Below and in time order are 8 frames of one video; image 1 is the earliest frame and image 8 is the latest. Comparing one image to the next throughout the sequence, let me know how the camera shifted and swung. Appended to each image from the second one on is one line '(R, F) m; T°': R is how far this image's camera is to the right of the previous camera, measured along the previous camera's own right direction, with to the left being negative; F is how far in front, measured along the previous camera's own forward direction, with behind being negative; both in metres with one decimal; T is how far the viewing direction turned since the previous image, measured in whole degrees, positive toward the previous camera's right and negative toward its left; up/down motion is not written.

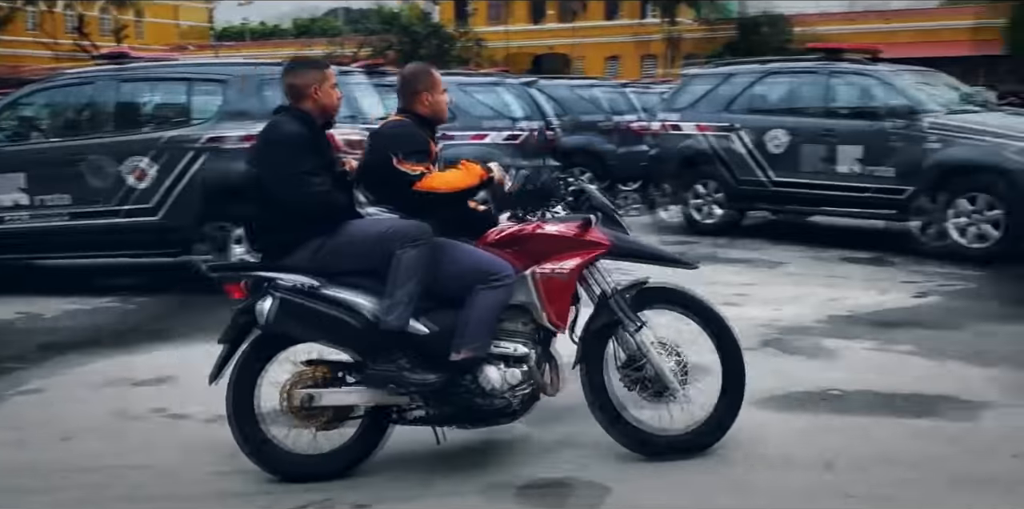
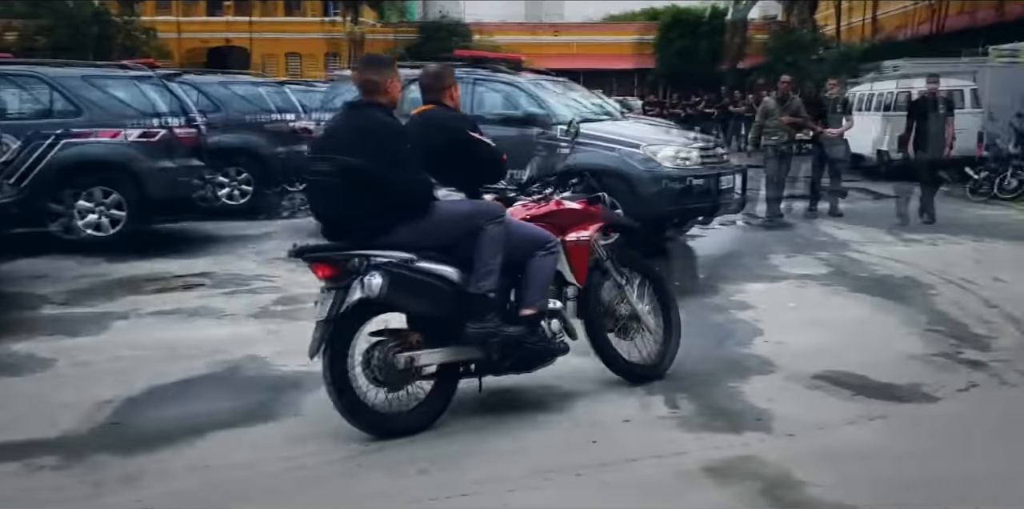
(+0.5, 0.0) m; +19°
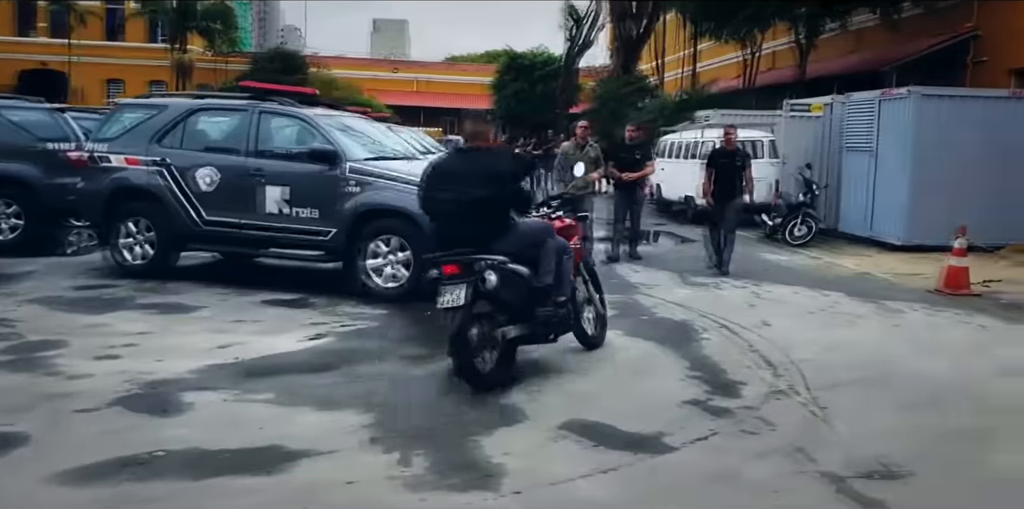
(+0.6, +0.2) m; +10°
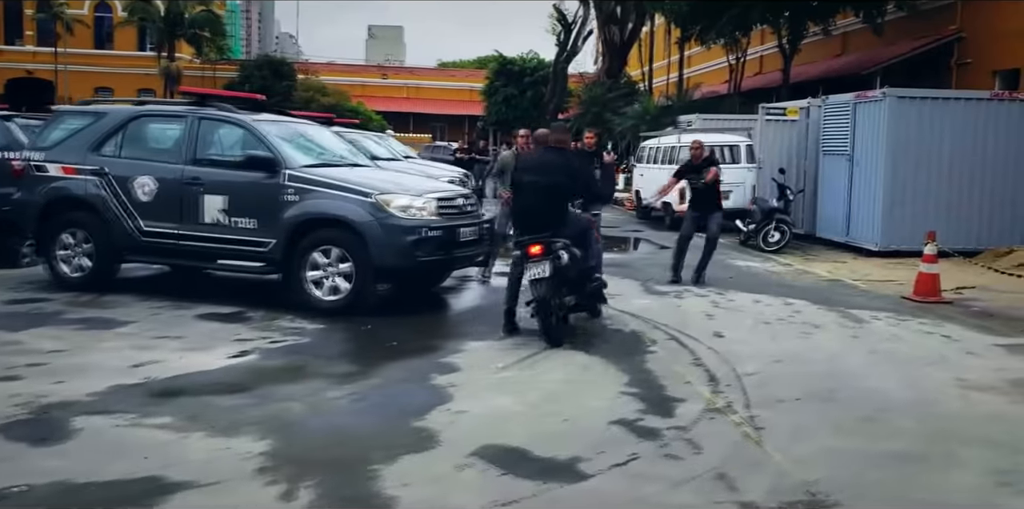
(+0.5, +0.4) m; 0°
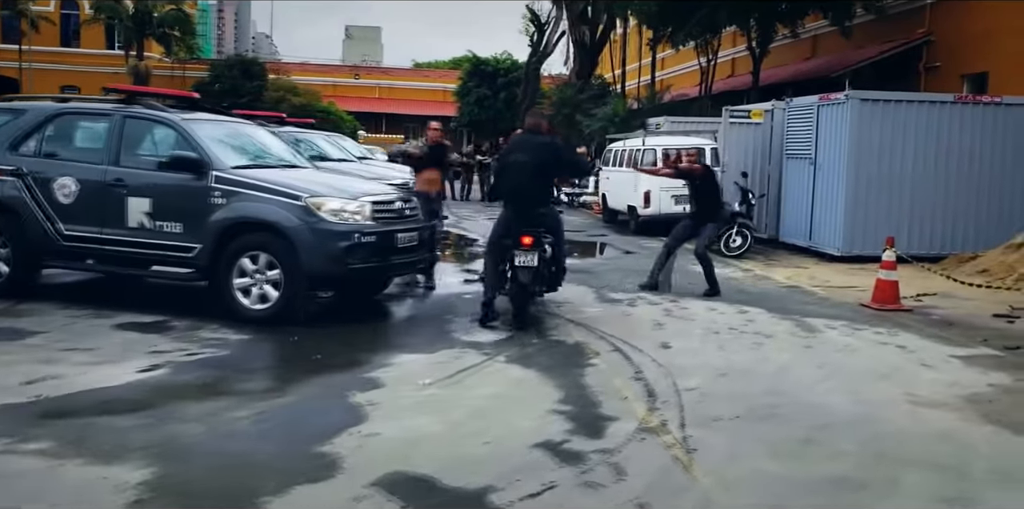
(+0.4, +0.4) m; +1°
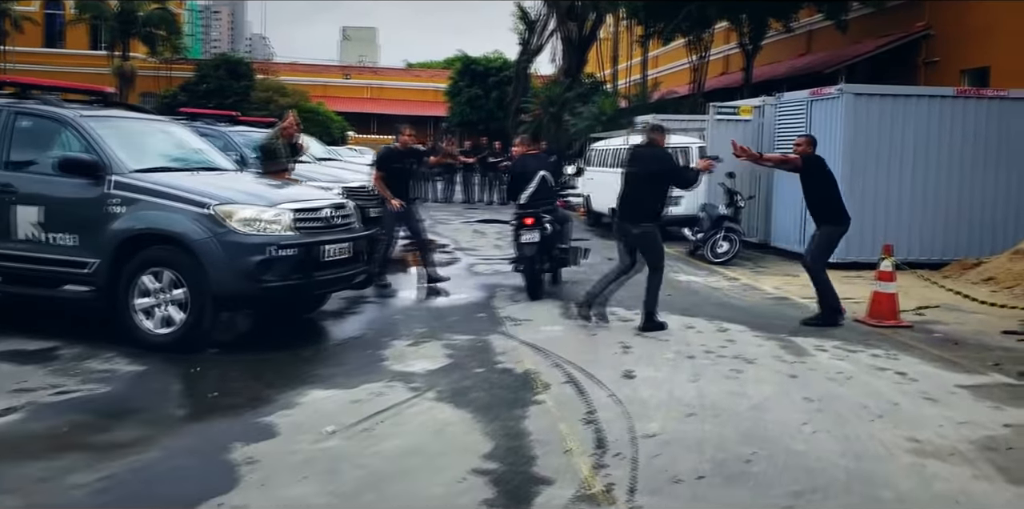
(+0.5, +1.1) m; 0°
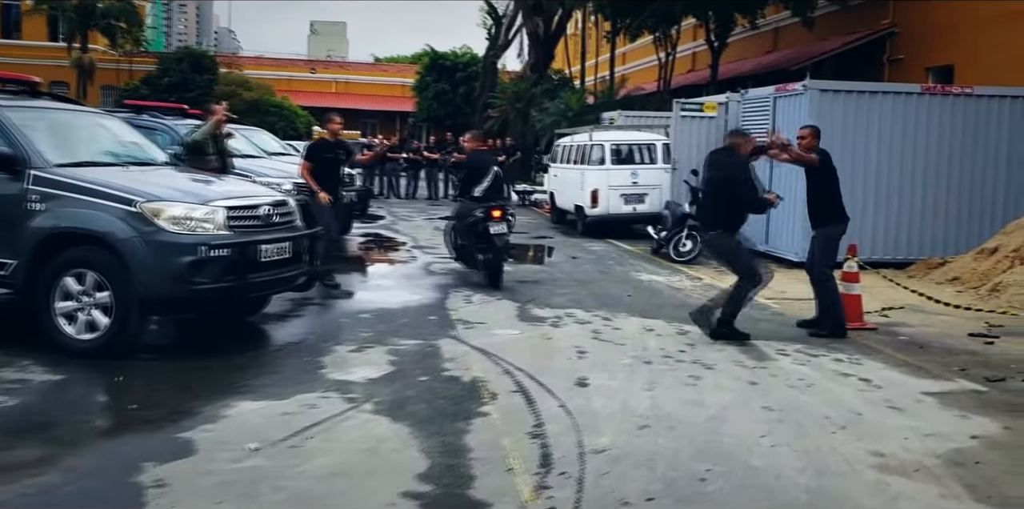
(+0.2, +0.4) m; +2°
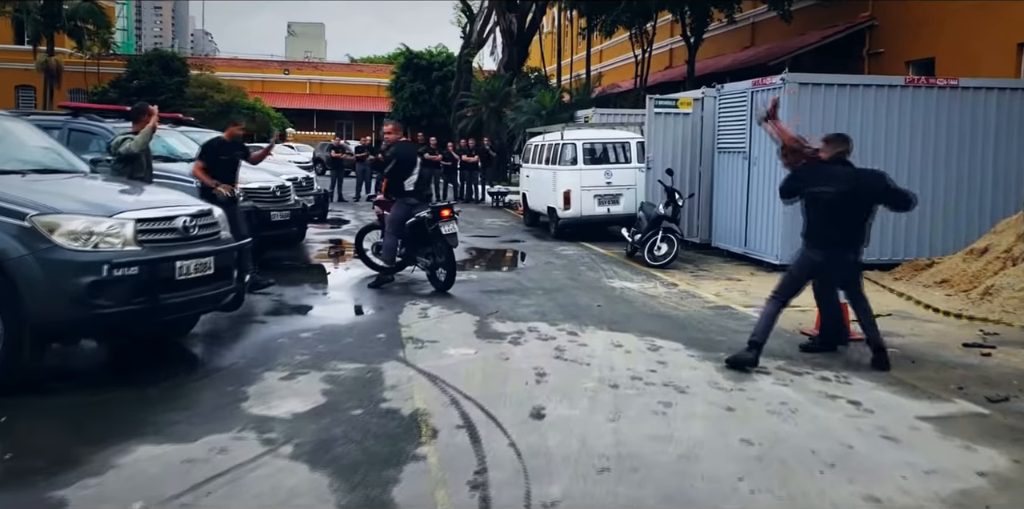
(+0.2, +0.8) m; +1°
